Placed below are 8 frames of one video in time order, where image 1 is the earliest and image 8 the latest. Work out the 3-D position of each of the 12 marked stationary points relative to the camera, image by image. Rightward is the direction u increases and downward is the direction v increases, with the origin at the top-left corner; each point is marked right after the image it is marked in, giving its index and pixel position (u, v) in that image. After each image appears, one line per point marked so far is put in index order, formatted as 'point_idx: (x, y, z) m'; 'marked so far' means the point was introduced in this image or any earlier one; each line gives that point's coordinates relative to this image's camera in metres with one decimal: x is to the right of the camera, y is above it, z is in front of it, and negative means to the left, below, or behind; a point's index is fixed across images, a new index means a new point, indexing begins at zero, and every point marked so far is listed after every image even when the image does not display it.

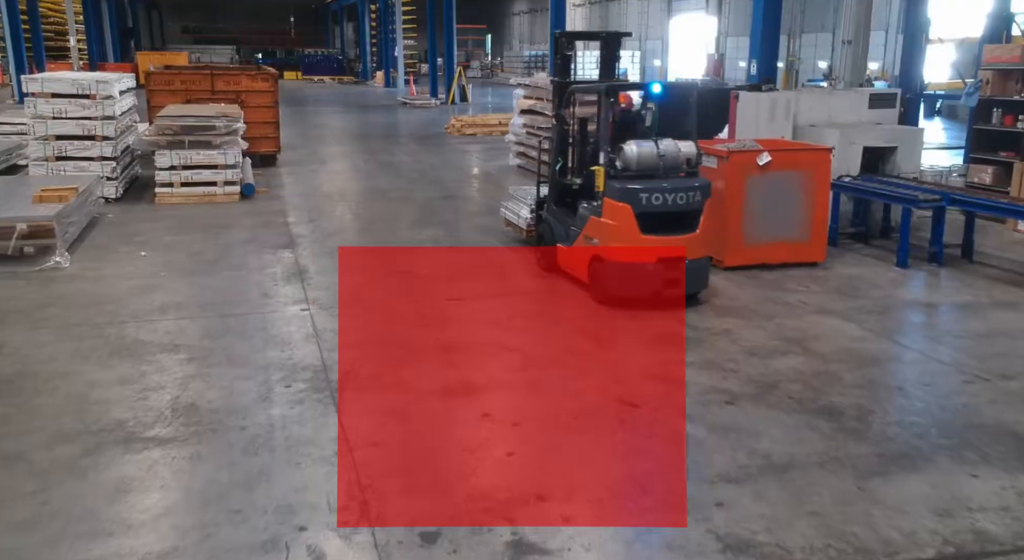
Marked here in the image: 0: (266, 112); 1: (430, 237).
0: (-3.9, +2.6, +13.9) m
1: (-0.8, +0.4, +8.8) m
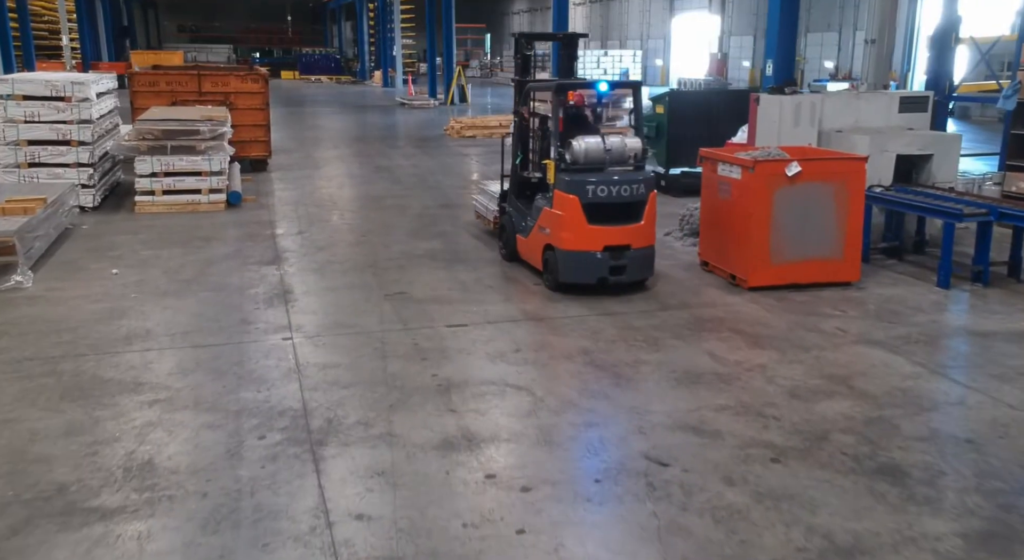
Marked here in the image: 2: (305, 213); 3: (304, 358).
0: (-3.8, +2.5, +13.3) m
1: (-0.8, +0.3, +8.1) m
2: (-2.4, +0.8, +10.1) m
3: (-1.2, -0.5, +5.2) m
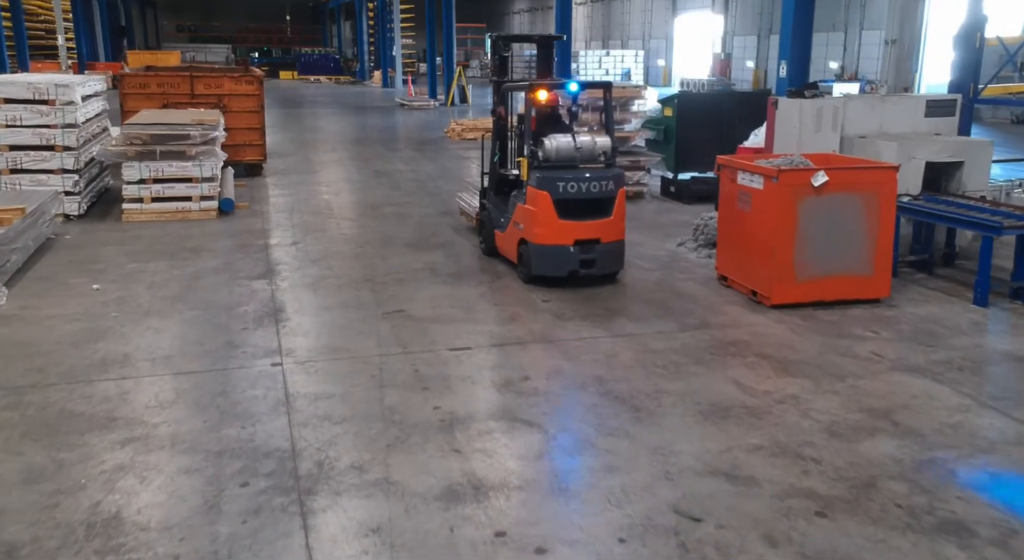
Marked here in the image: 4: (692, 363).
0: (-3.8, +2.4, +12.9) m
1: (-0.7, +0.2, +7.7) m
2: (-2.3, +0.6, +9.7) m
3: (-1.2, -0.6, +4.7) m
4: (+1.0, -0.5, +5.1) m
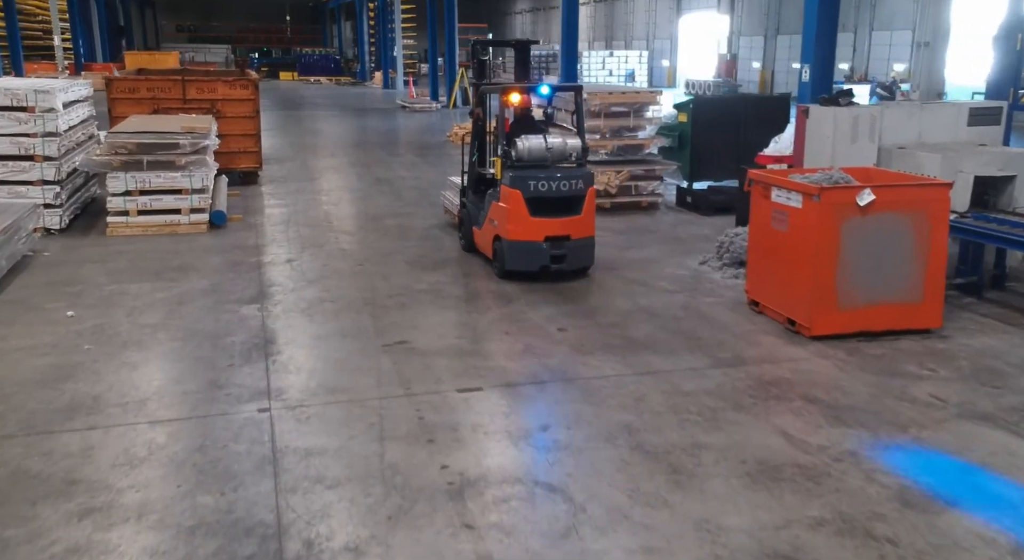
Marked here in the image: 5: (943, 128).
0: (-3.7, +2.2, +12.3) m
1: (-0.6, 0.0, +7.2) m
2: (-2.2, +0.5, +9.1) m
3: (-1.1, -0.8, +4.2) m
4: (+1.1, -0.7, +4.5) m
5: (+3.5, +1.2, +7.2) m
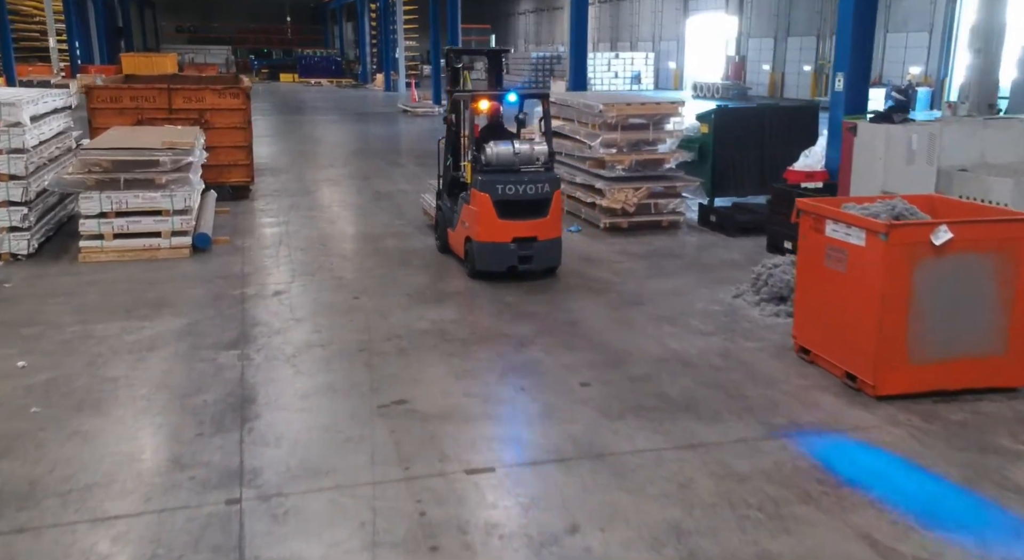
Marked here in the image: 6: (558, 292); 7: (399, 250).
0: (-3.6, +1.9, +11.5) m
1: (-0.6, -0.3, +6.4) m
2: (-2.1, +0.2, +8.3) m
3: (-1.0, -1.0, +3.4) m
4: (+1.2, -0.9, +3.7) m
5: (+3.6, +0.9, +6.4) m
6: (+0.4, -0.1, +7.3) m
7: (-1.1, +0.3, +8.7) m
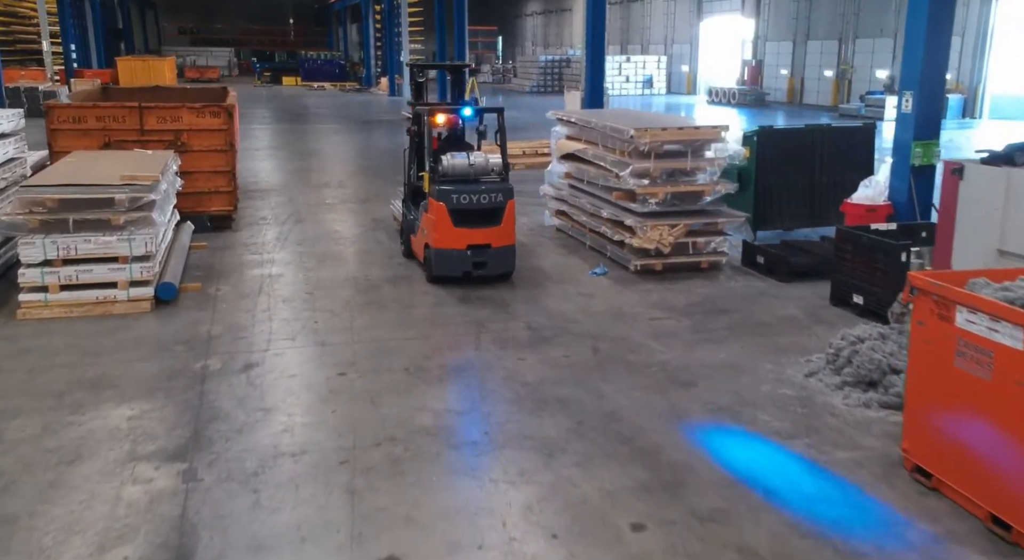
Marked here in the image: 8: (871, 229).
0: (-3.4, +1.4, +10.3) m
1: (-0.4, -0.8, +5.1) m
2: (-2.0, -0.3, +7.0) m
3: (-0.9, -1.5, +2.1) m
4: (+1.3, -1.4, +2.4) m
5: (+3.7, +0.5, +5.1) m
6: (+0.5, -0.6, +6.0) m
7: (-1.0, -0.2, +7.4) m
8: (+2.9, +0.4, +7.2) m
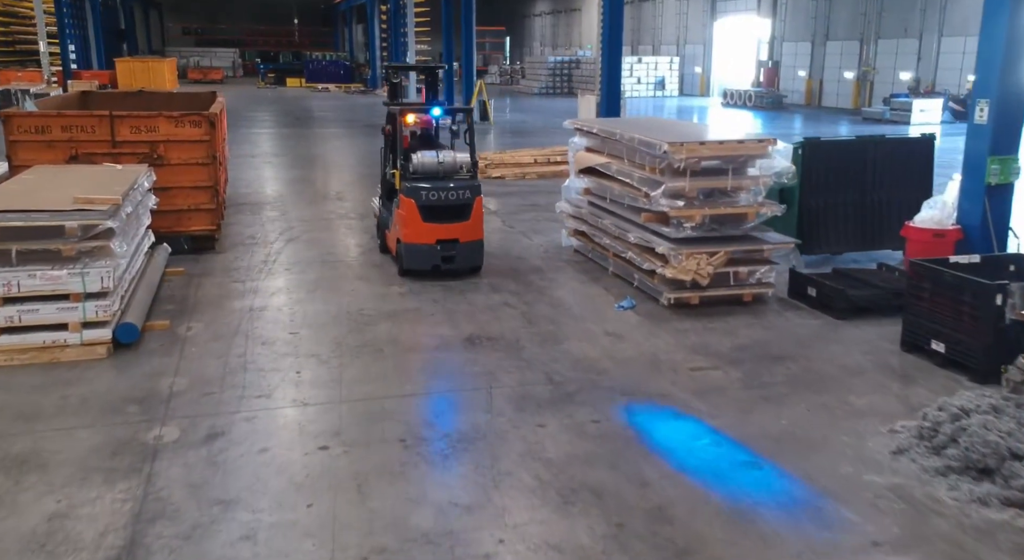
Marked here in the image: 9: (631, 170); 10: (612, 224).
0: (-3.3, +1.1, +9.2) m
1: (-0.3, -1.1, +4.1) m
2: (-1.9, -0.6, +6.0) m
3: (-0.8, -1.8, +1.1) m
4: (+1.4, -1.7, +1.4) m
5: (+3.8, +0.2, +4.0) m
6: (+0.6, -0.9, +4.9) m
7: (-0.9, -0.5, +6.4) m
8: (+3.0, +0.1, +6.1) m
9: (+1.0, +1.0, +7.9) m
10: (+0.9, +0.5, +8.3) m
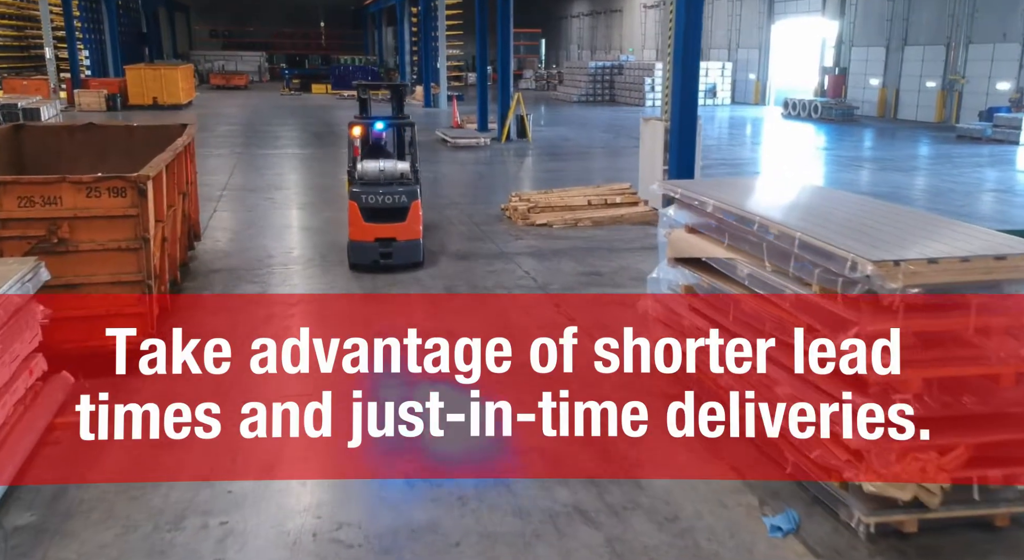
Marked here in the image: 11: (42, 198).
0: (-2.8, +0.2, +6.3) m
1: (0.0, -2.1, +1.0) m
2: (-1.5, -1.6, +3.0) m
3: (-0.6, -2.8, -1.9) m
4: (+1.6, -2.7, -1.7) m
5: (+4.1, -0.9, +0.8) m
6: (+0.9, -1.9, +1.9) m
7: (-0.5, -1.5, +3.4) m
8: (+3.4, -0.9, +2.9) m
9: (+1.5, 0.0, +4.8) m
10: (+1.4, -0.5, +5.2) m
11: (-3.3, +0.6, +6.0) m
